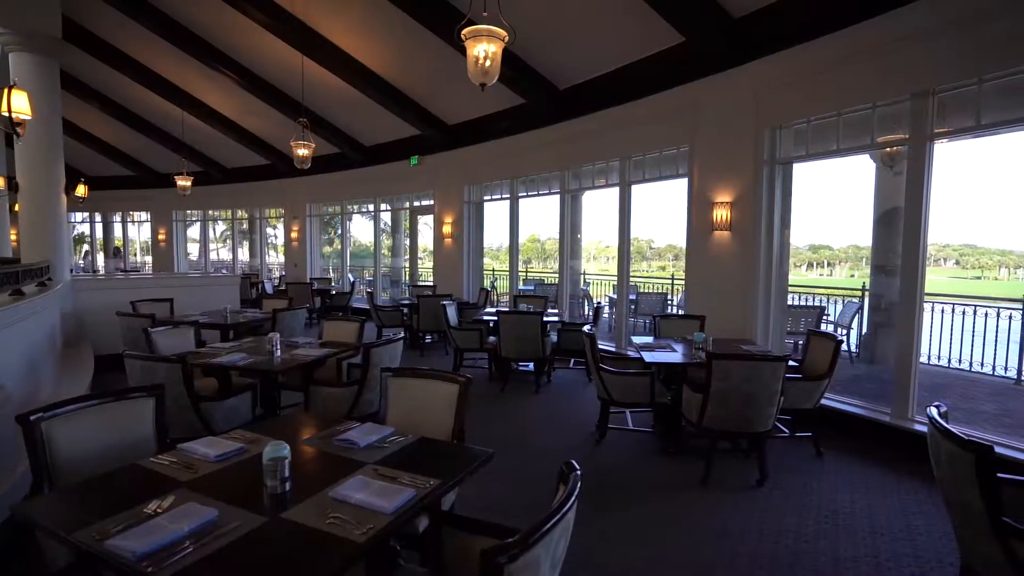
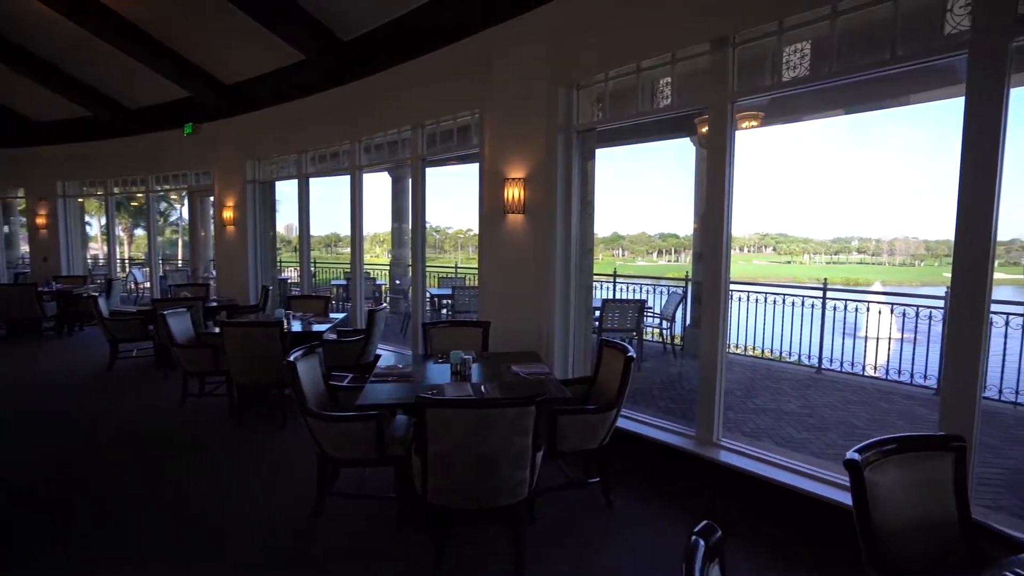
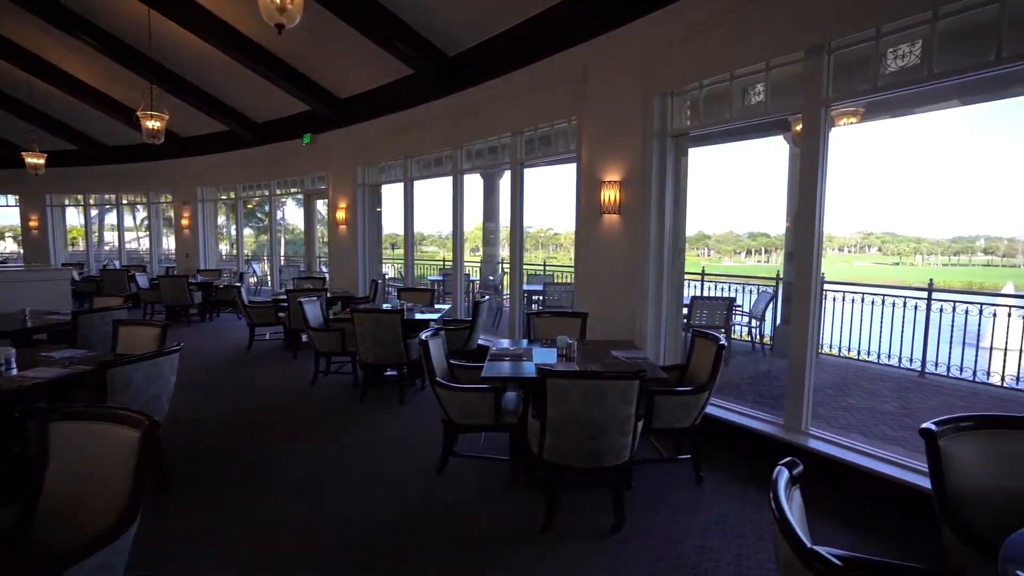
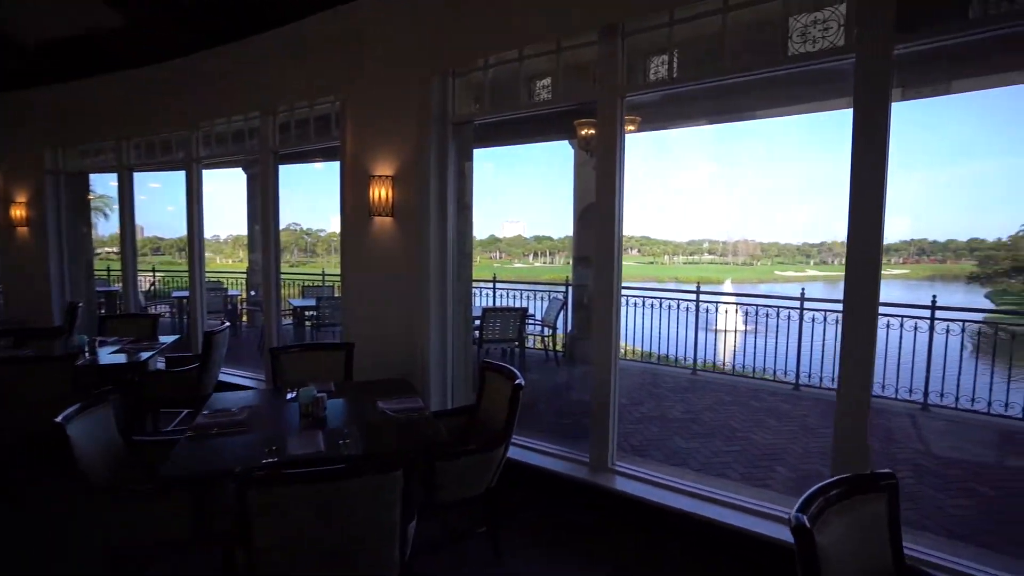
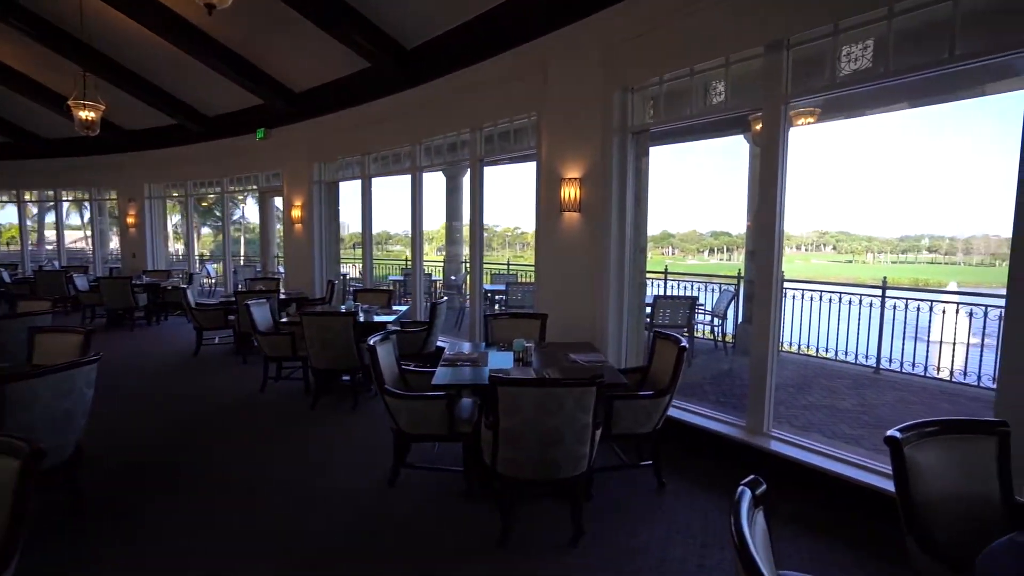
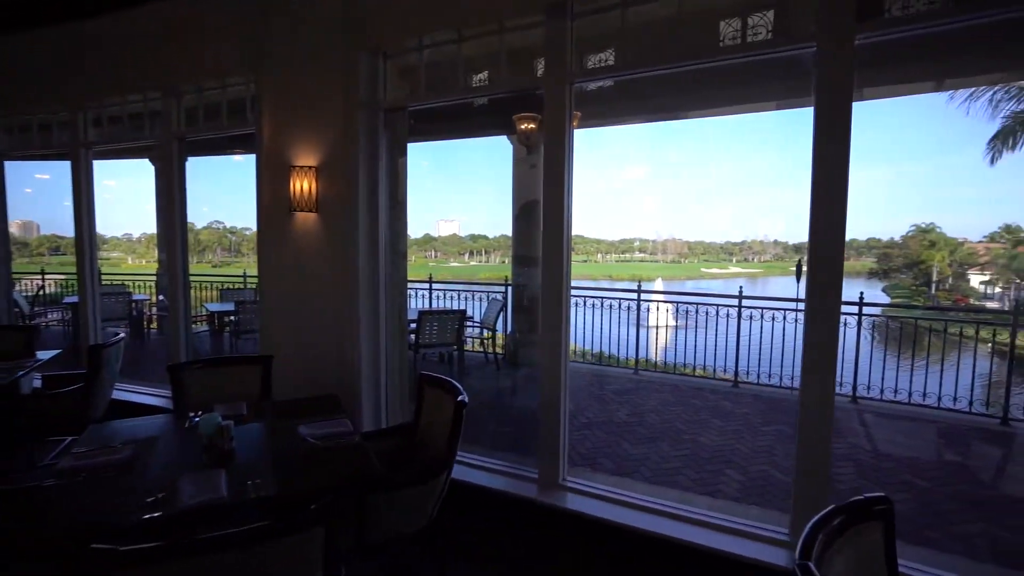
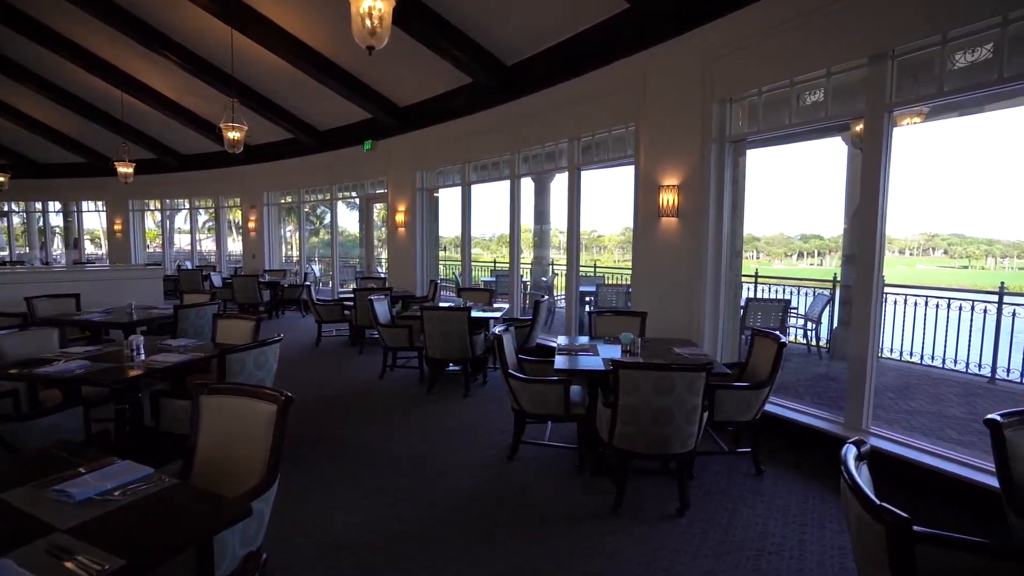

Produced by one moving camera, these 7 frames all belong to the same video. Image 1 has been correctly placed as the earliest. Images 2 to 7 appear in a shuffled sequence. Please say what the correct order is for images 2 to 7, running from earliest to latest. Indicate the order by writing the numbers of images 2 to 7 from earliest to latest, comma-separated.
7, 3, 5, 2, 4, 6
